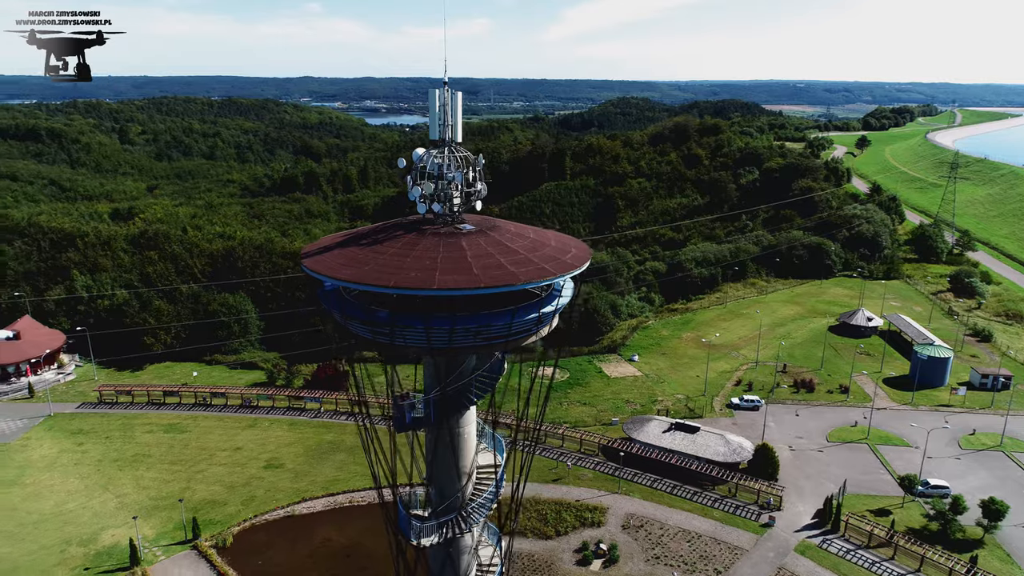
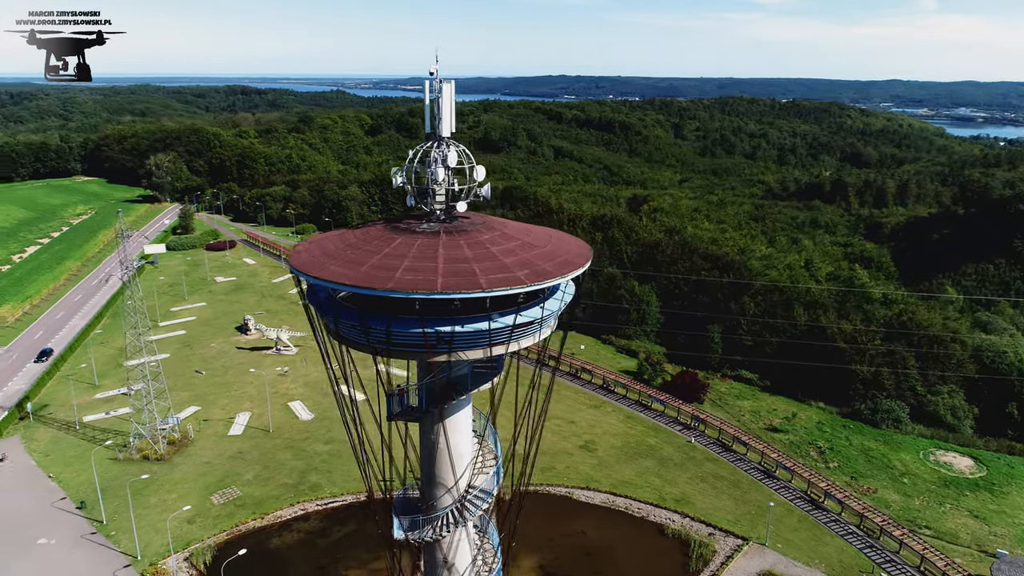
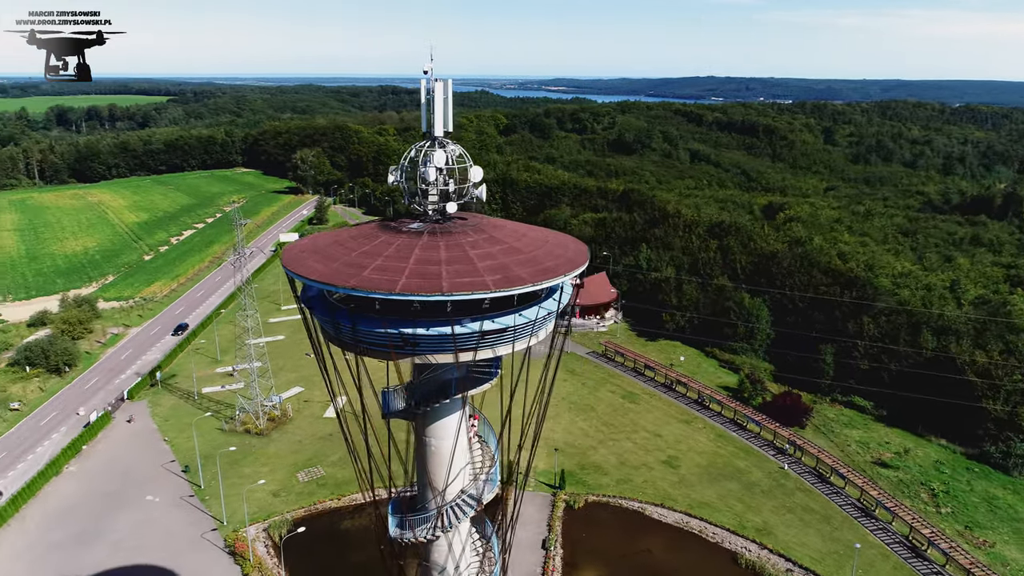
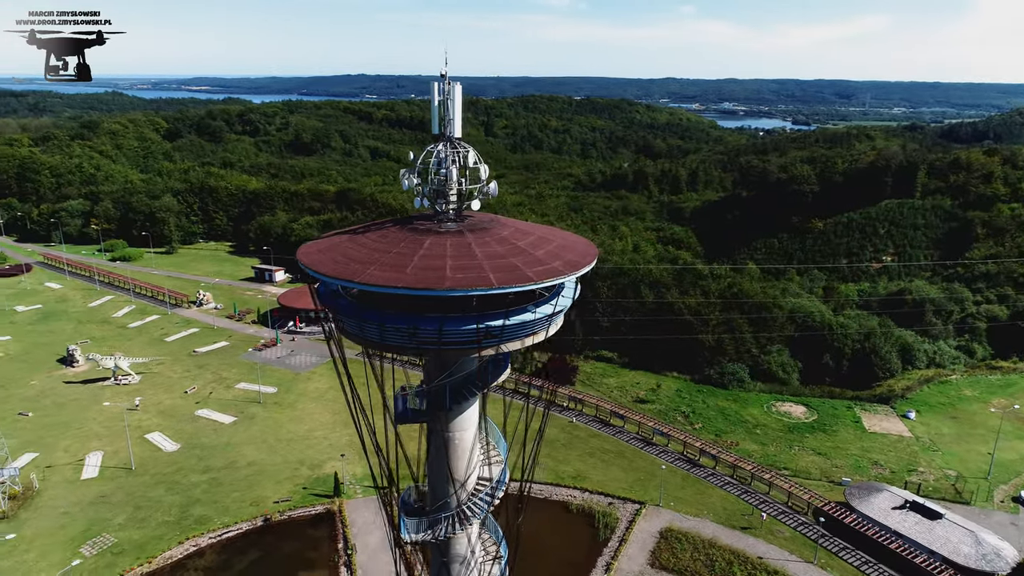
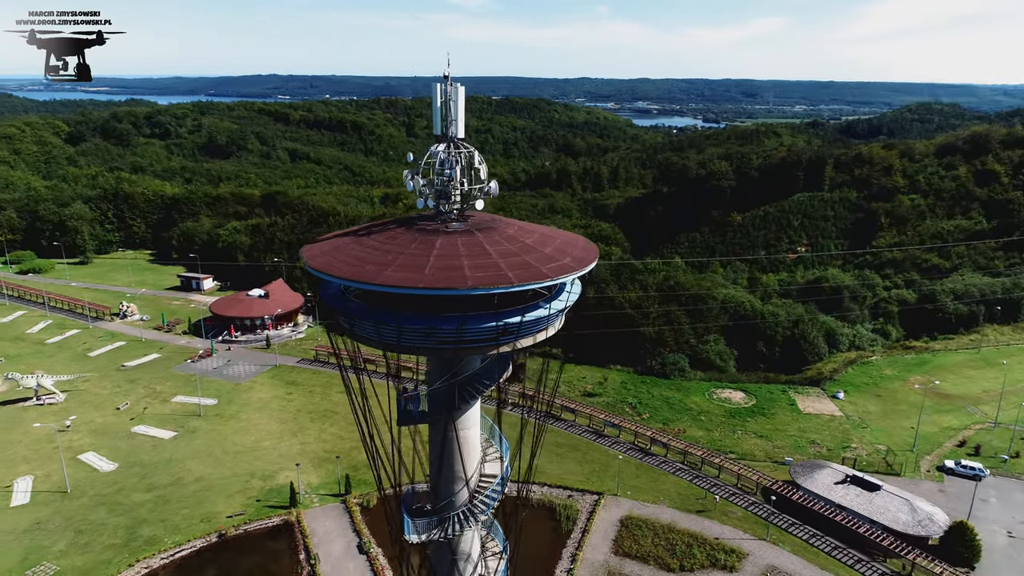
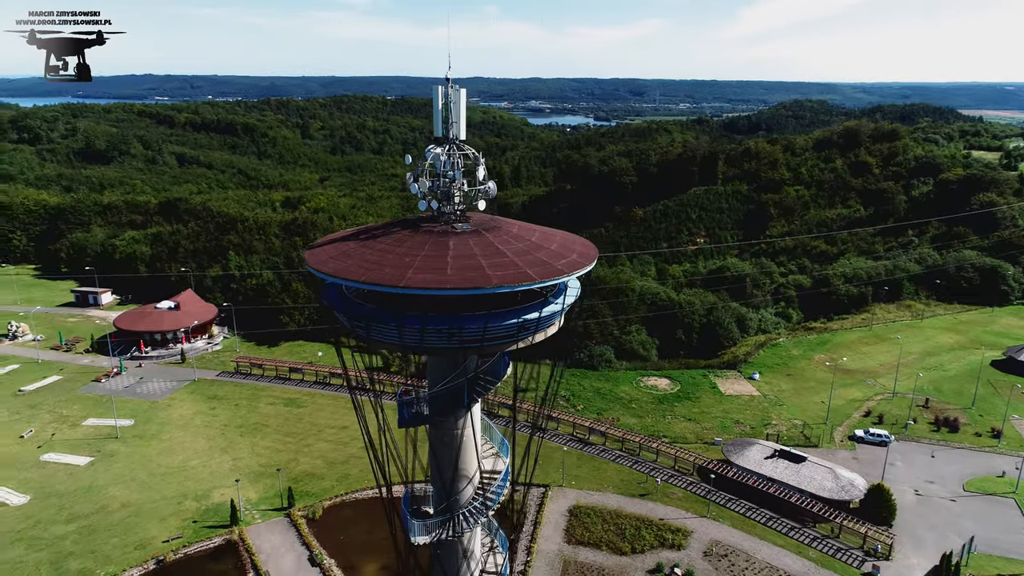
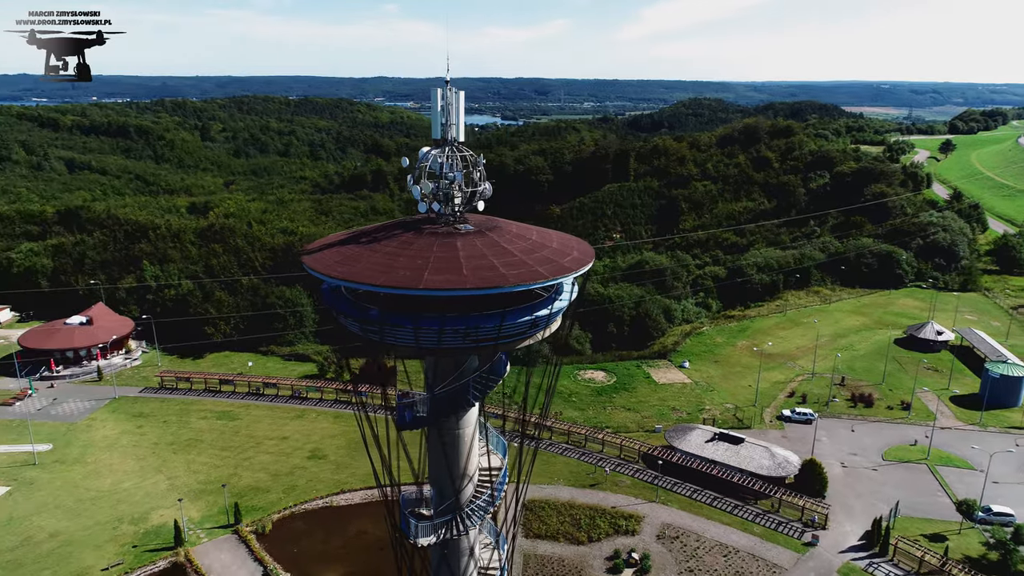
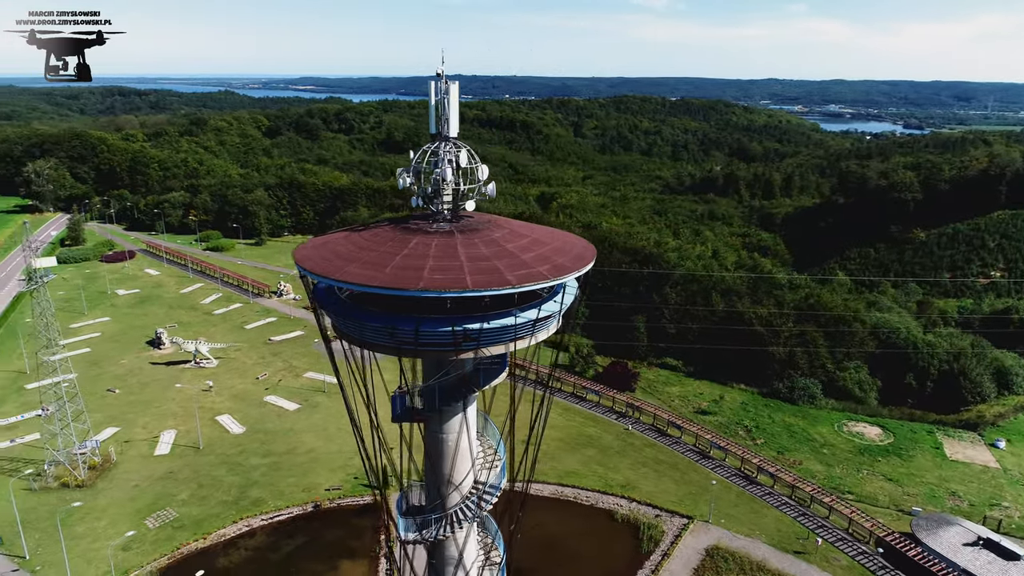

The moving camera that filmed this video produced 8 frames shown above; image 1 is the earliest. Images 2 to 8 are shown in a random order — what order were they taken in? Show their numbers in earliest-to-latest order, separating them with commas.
7, 6, 5, 4, 8, 2, 3
